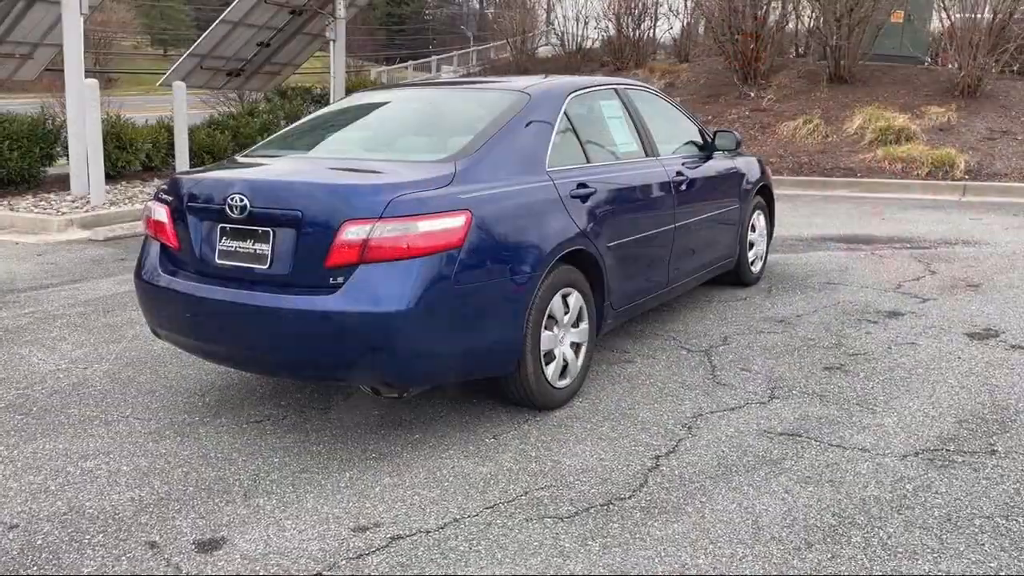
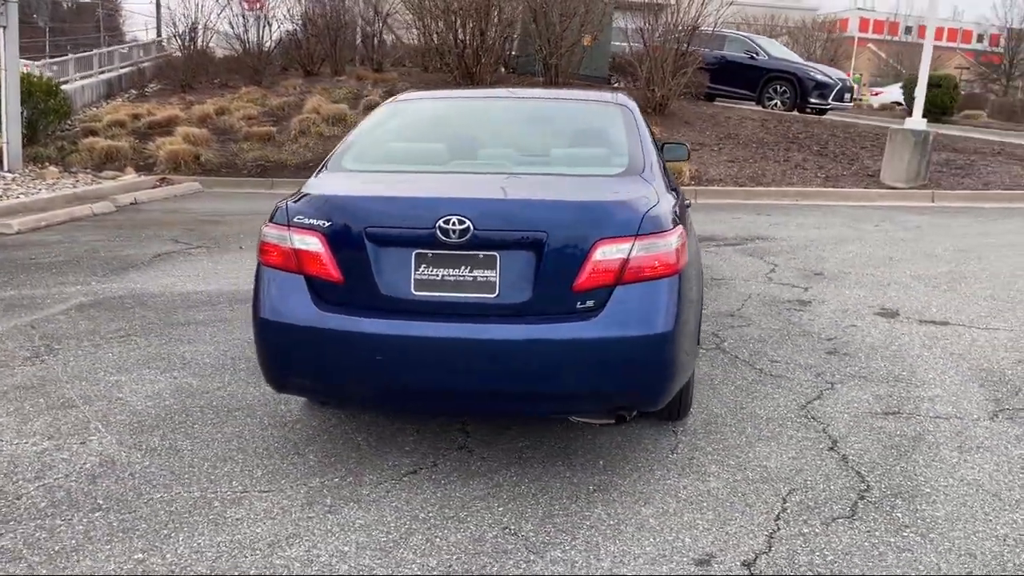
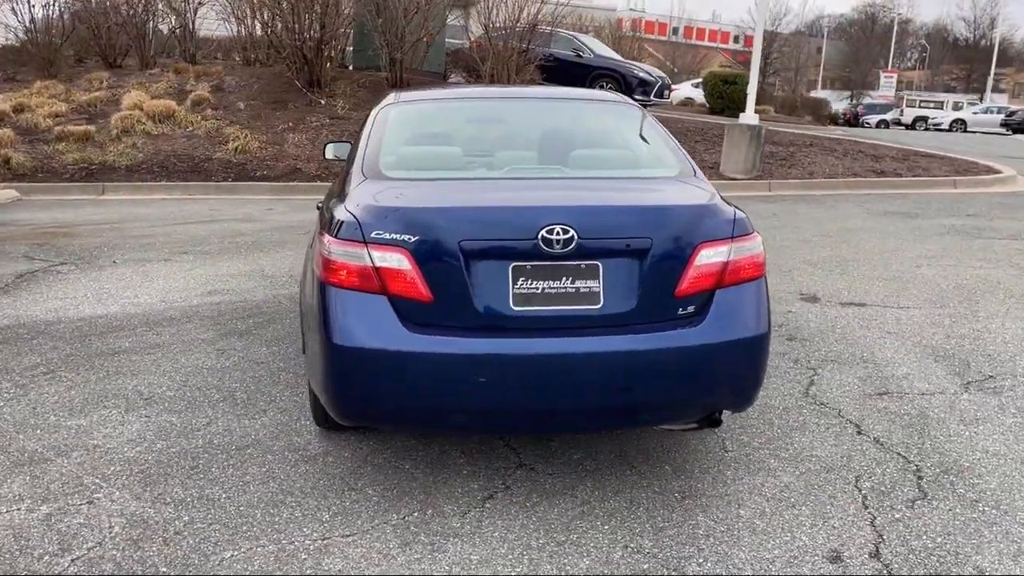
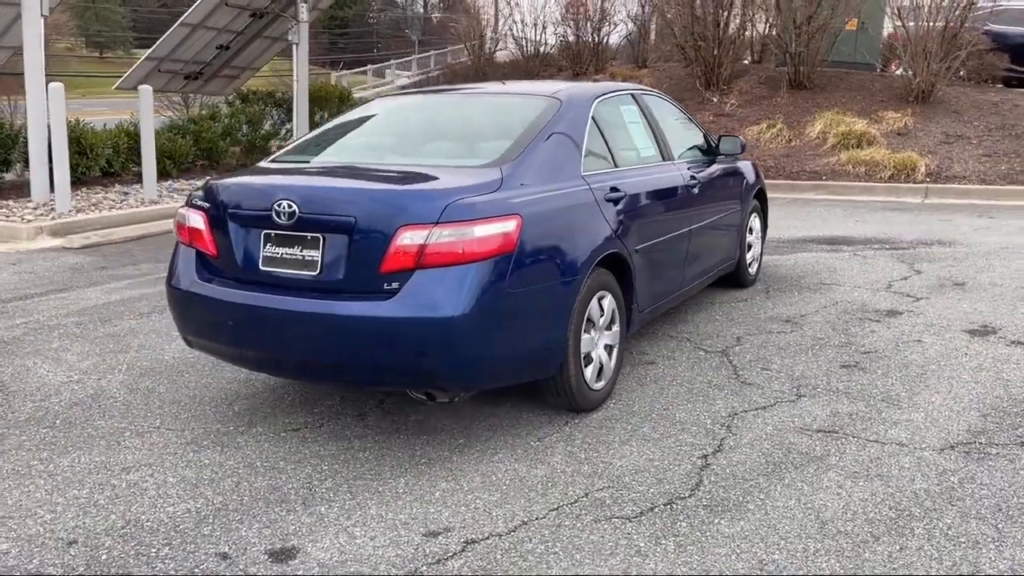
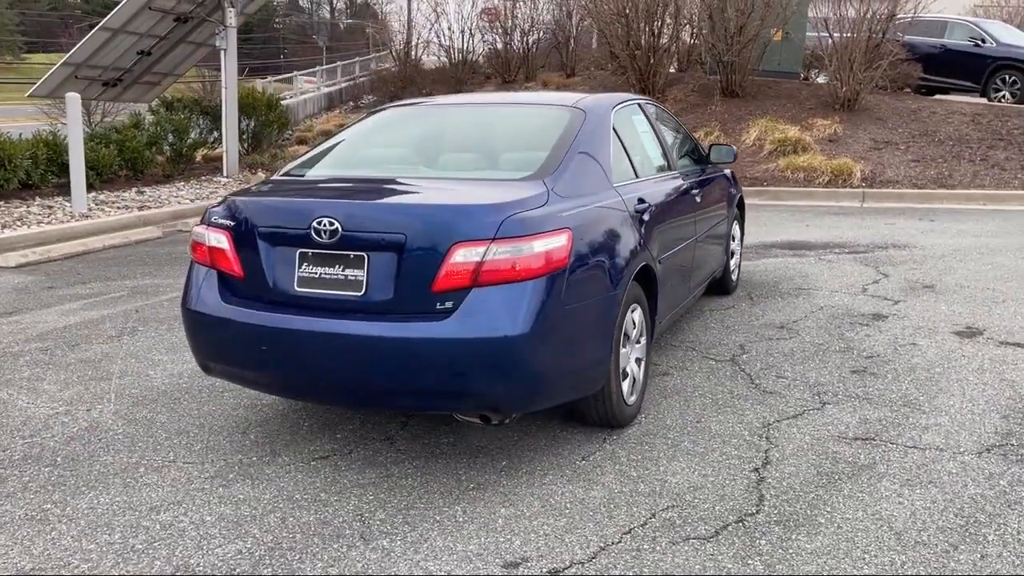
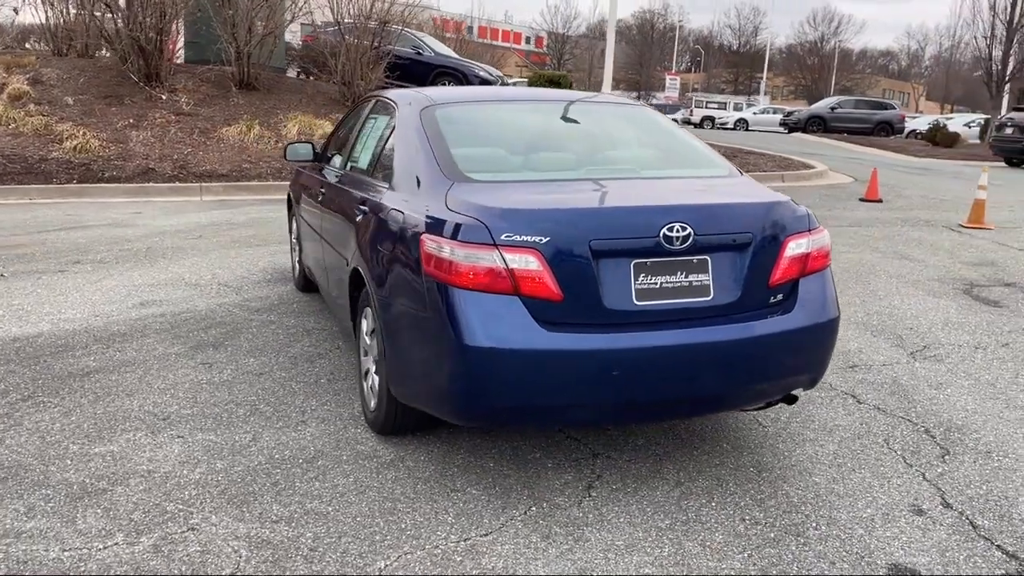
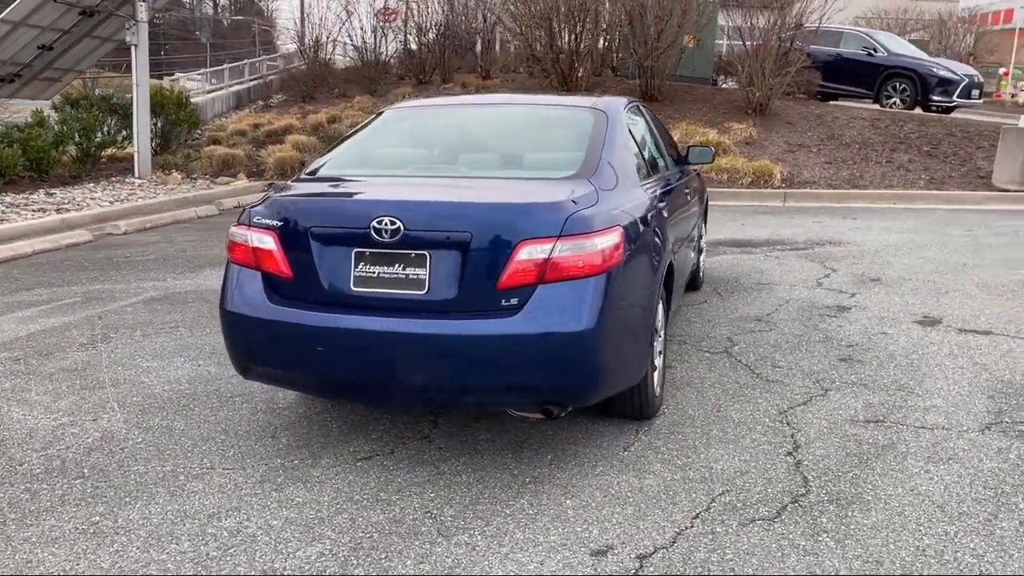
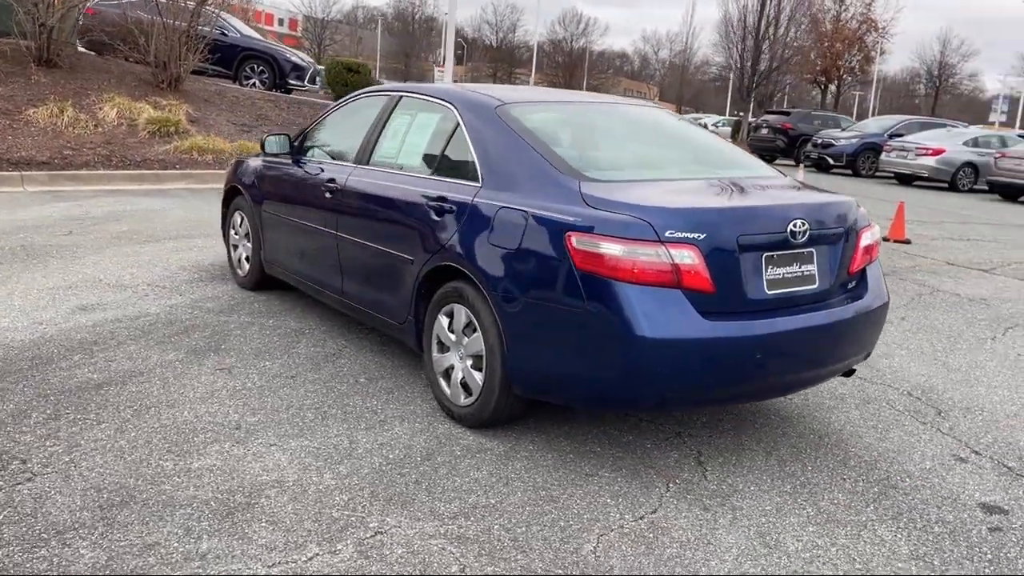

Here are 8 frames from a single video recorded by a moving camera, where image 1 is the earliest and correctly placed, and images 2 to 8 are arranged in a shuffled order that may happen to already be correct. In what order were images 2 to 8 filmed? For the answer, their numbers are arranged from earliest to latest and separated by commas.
4, 5, 7, 2, 3, 6, 8
